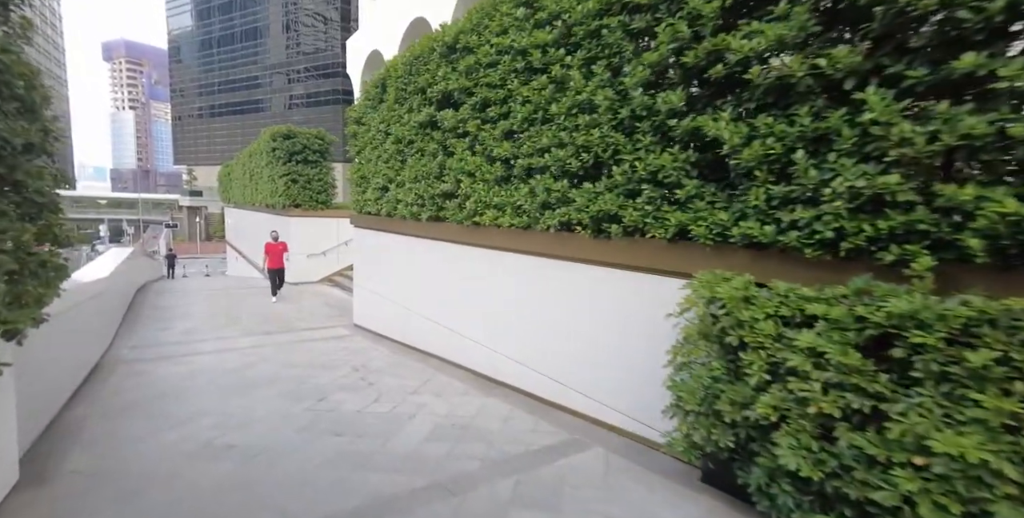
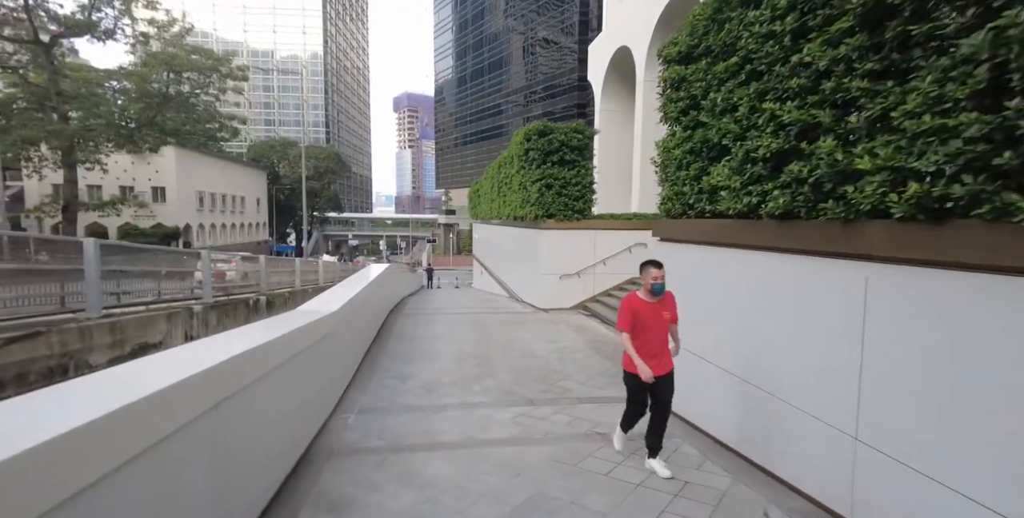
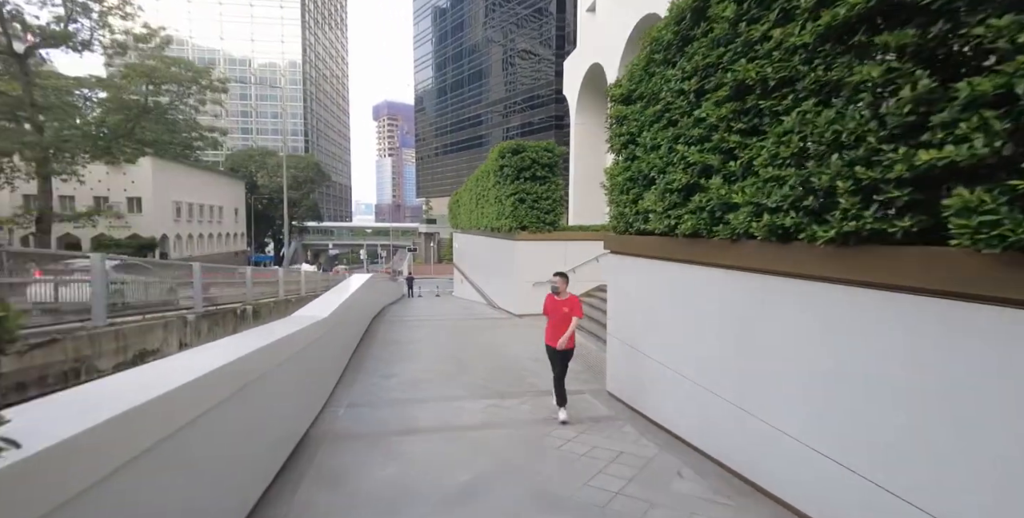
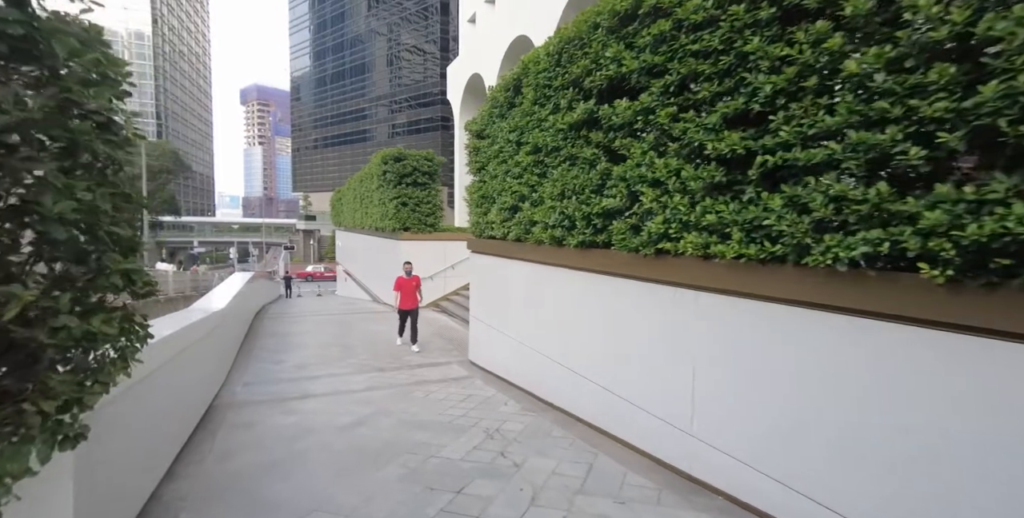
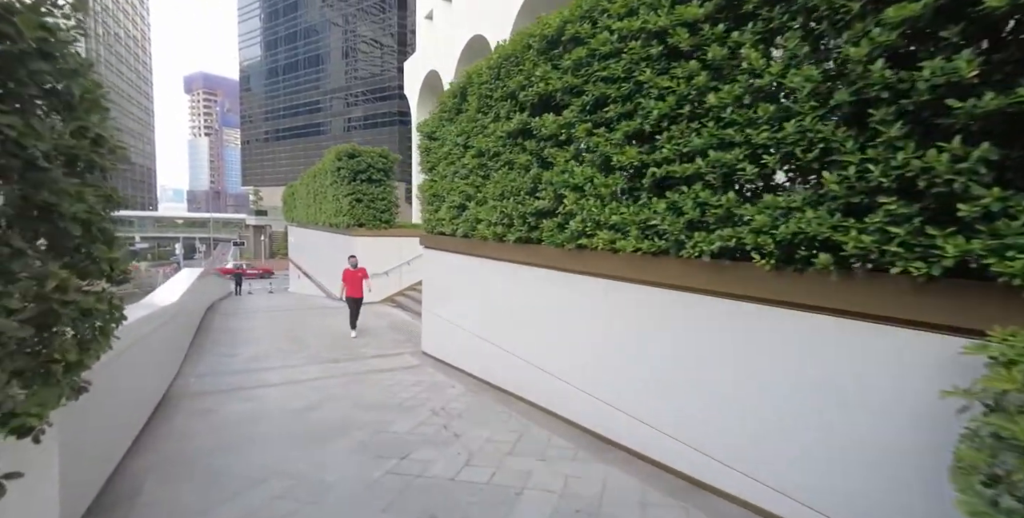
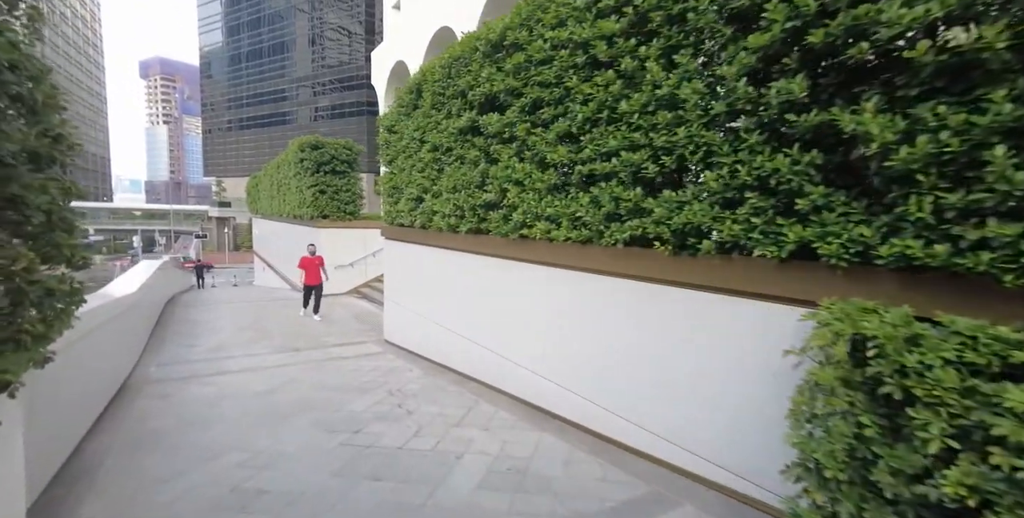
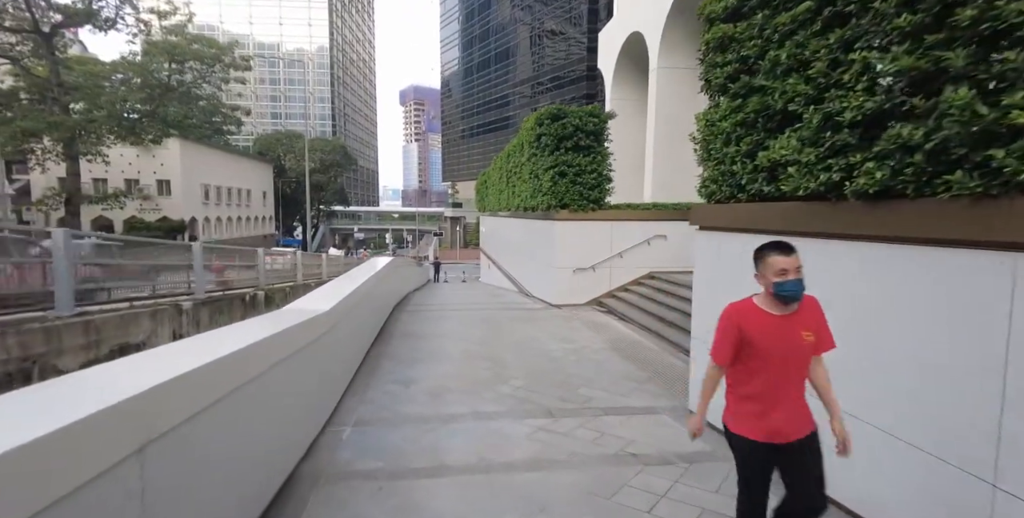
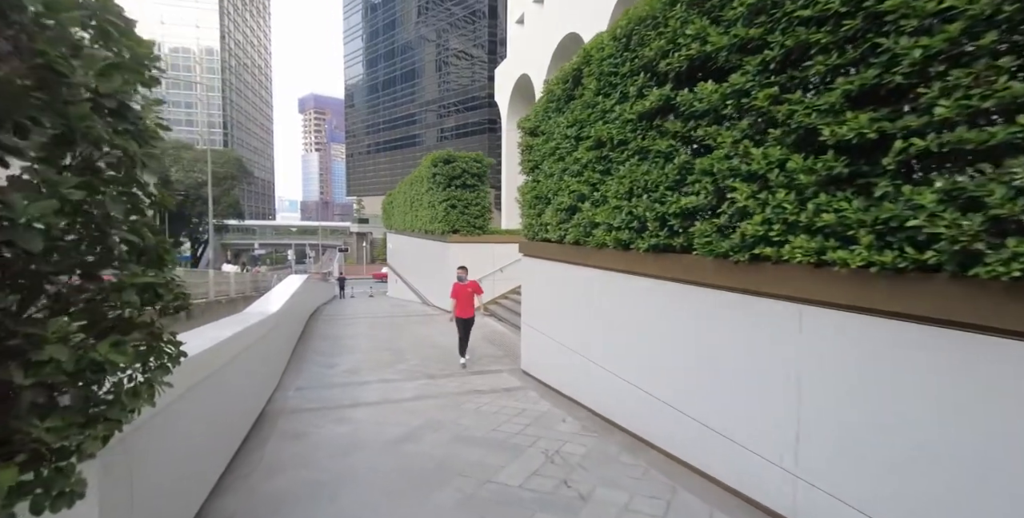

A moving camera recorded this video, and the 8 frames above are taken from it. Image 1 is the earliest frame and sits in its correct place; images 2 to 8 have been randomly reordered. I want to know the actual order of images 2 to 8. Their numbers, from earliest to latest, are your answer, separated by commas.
6, 5, 4, 8, 3, 2, 7
